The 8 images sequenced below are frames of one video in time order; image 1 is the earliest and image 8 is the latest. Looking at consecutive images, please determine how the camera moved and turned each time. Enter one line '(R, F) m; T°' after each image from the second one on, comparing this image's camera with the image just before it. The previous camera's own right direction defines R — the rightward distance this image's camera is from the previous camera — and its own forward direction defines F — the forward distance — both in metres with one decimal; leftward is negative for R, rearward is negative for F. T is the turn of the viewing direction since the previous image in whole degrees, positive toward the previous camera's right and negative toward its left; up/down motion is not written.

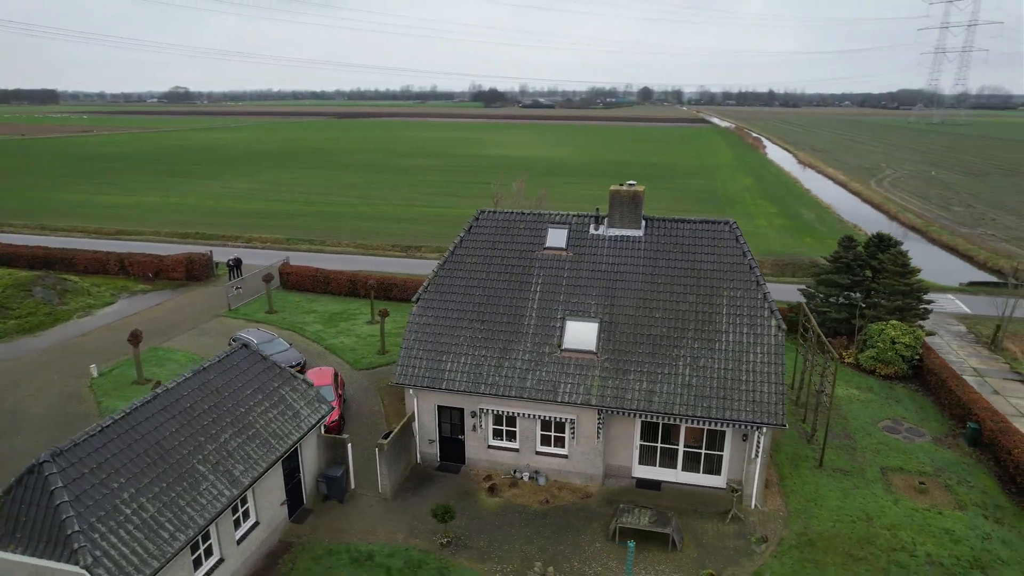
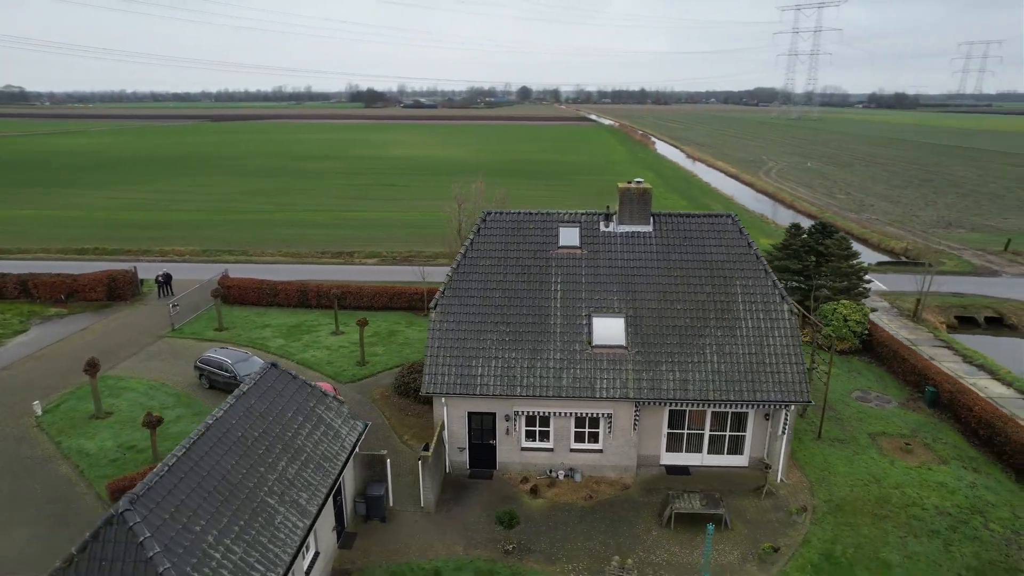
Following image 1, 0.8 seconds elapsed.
(-4.0, +0.4) m; +10°
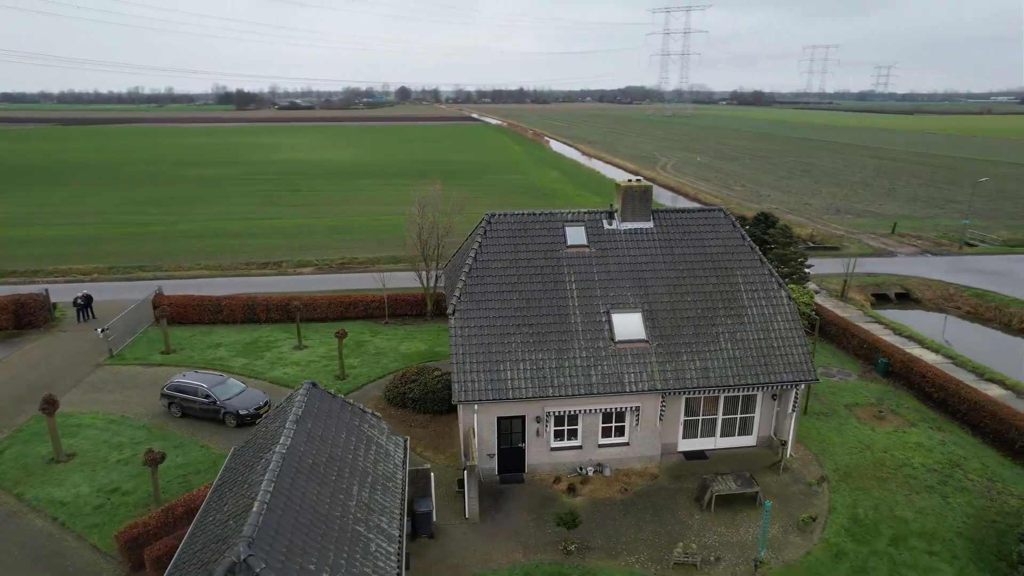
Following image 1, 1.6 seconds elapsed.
(-3.9, +0.4) m; +10°
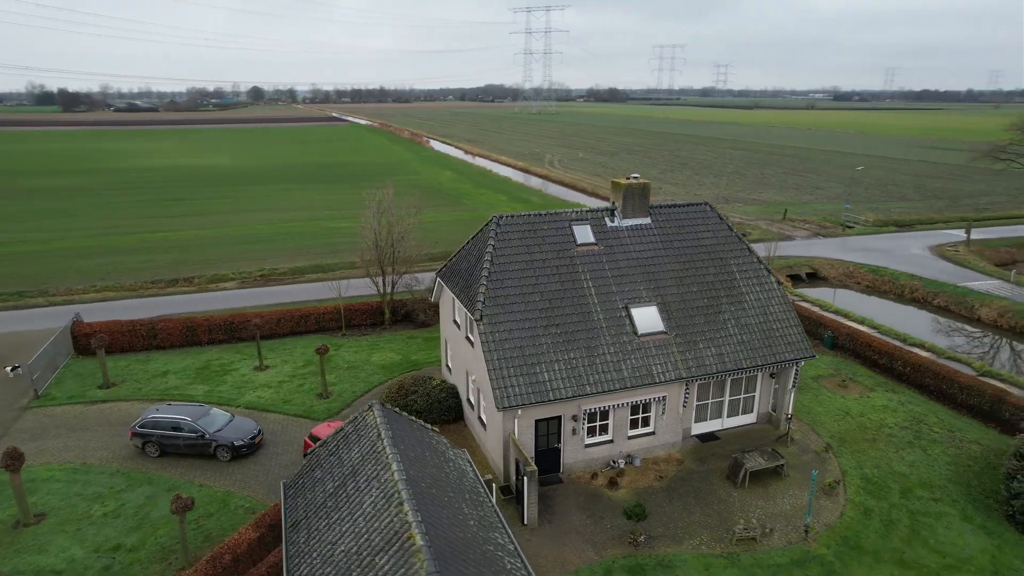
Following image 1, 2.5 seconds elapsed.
(-4.5, +0.6) m; +11°
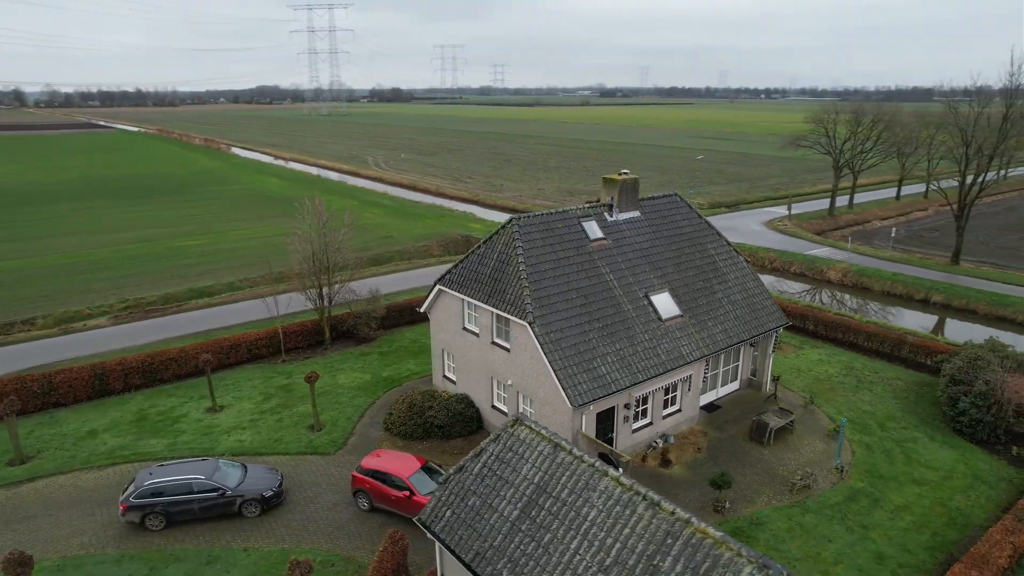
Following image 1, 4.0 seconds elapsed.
(-7.1, +1.2) m; +18°
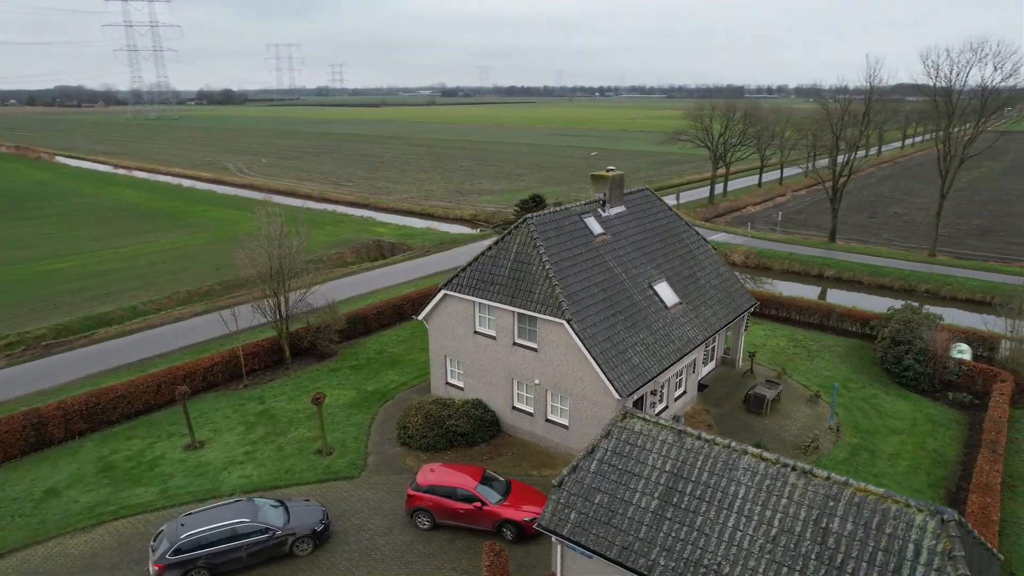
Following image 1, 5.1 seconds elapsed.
(-5.2, +0.6) m; +13°
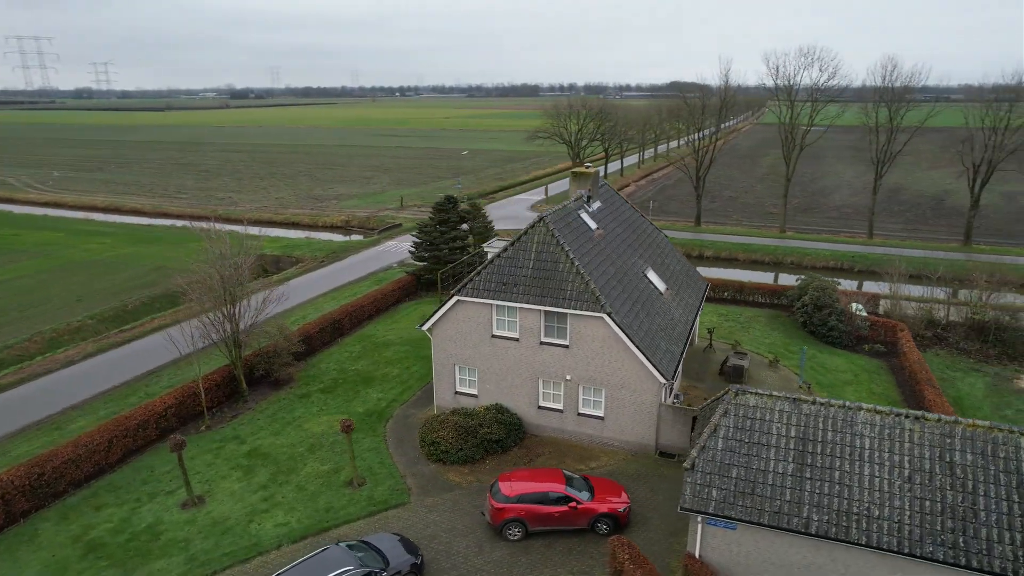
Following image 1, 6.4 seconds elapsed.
(-6.5, +1.1) m; +16°
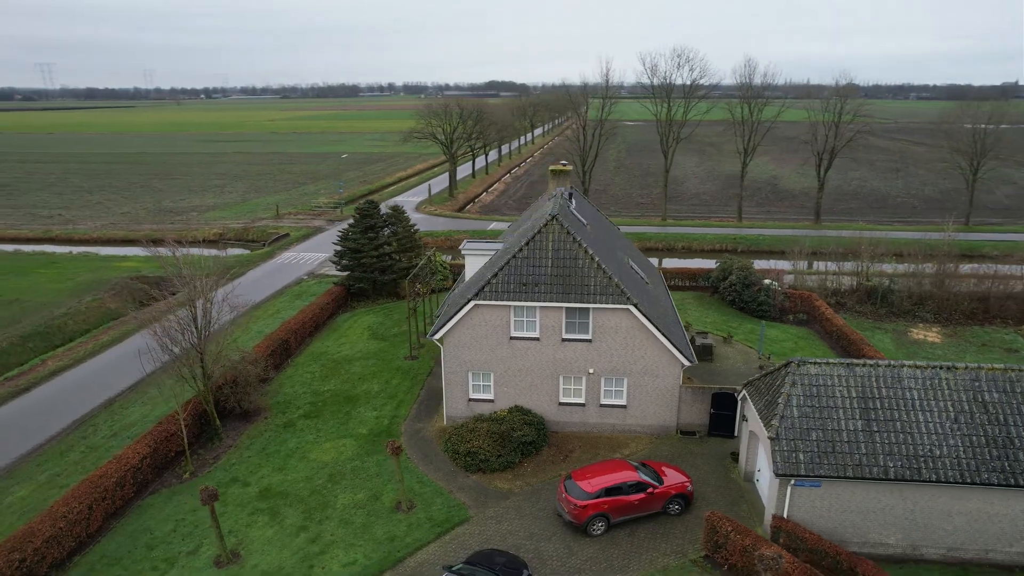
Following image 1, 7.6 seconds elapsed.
(-5.8, +0.9) m; +15°
